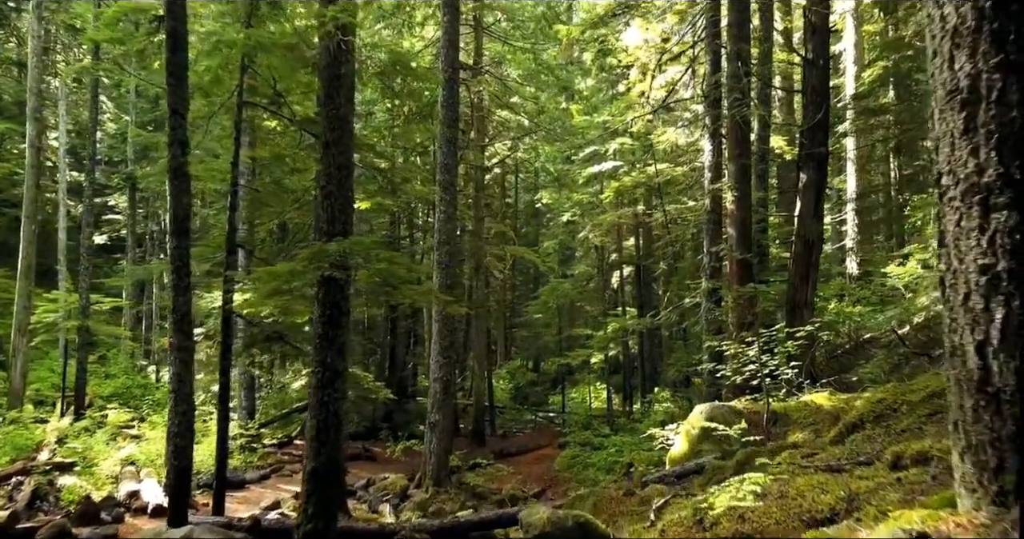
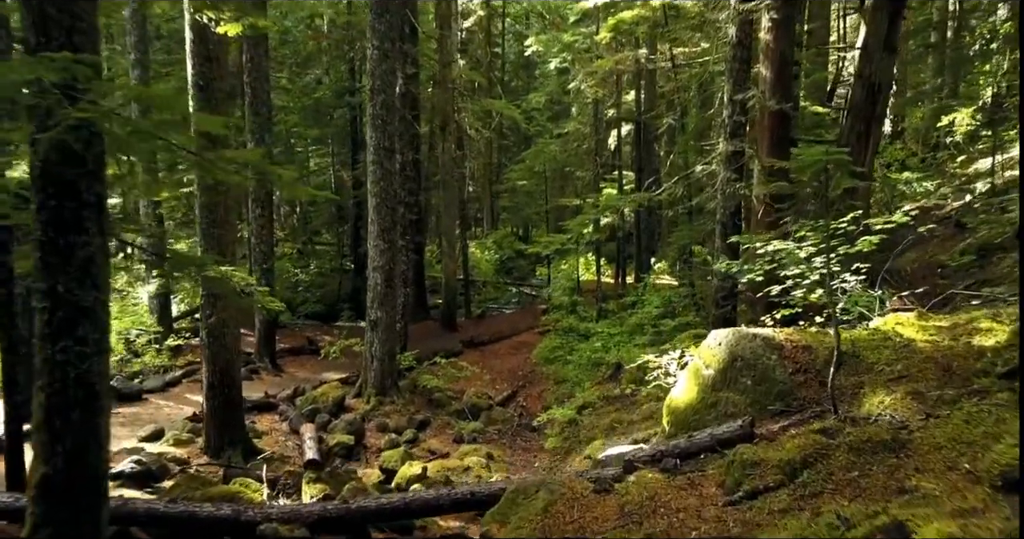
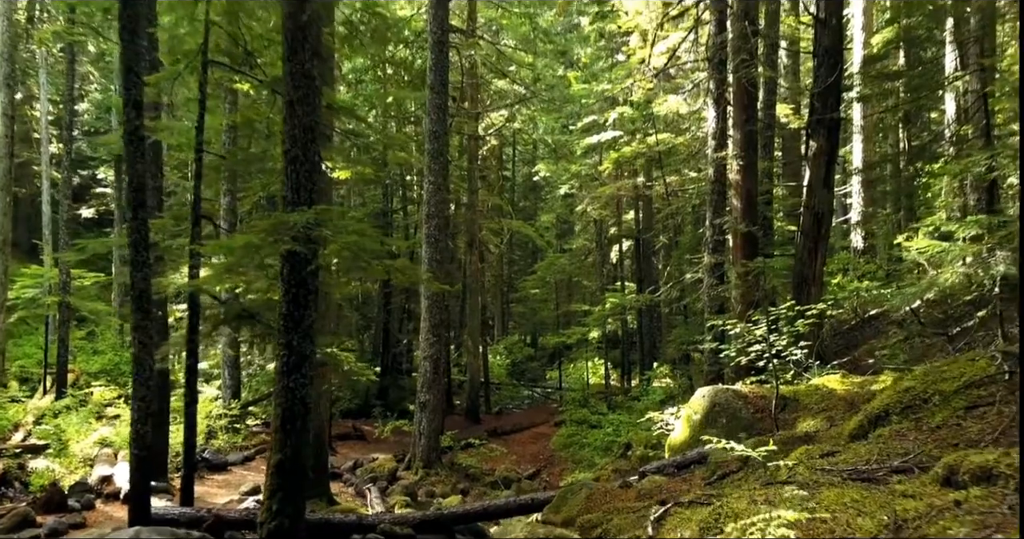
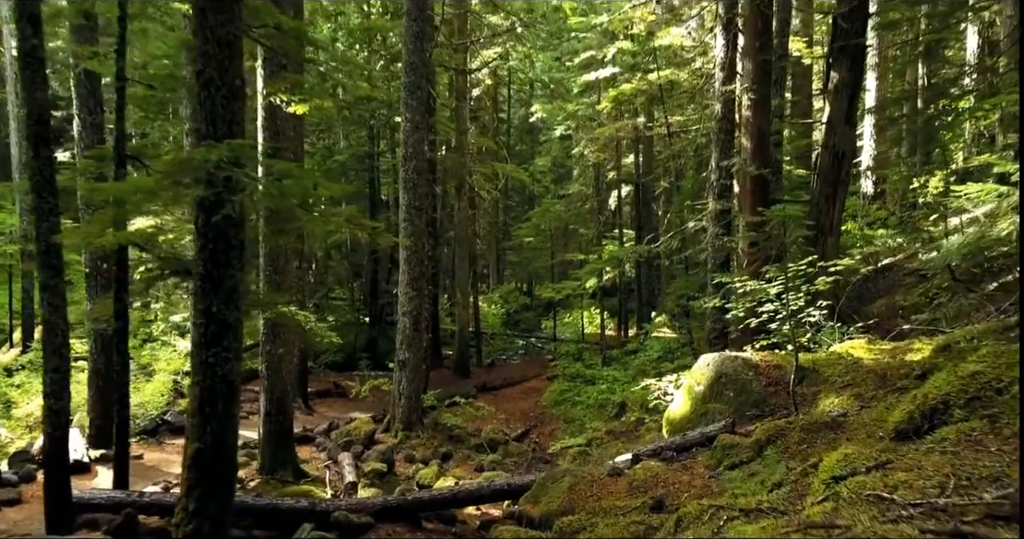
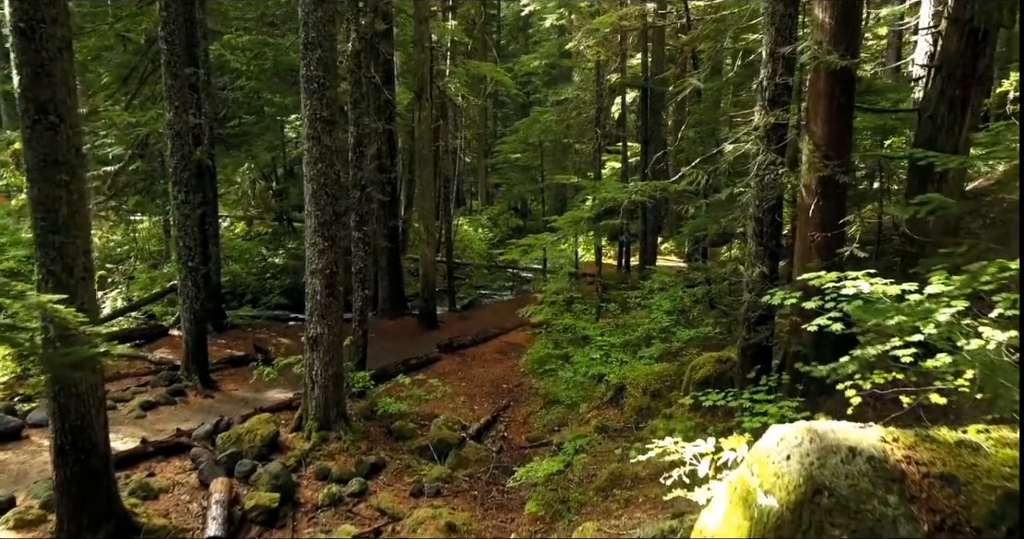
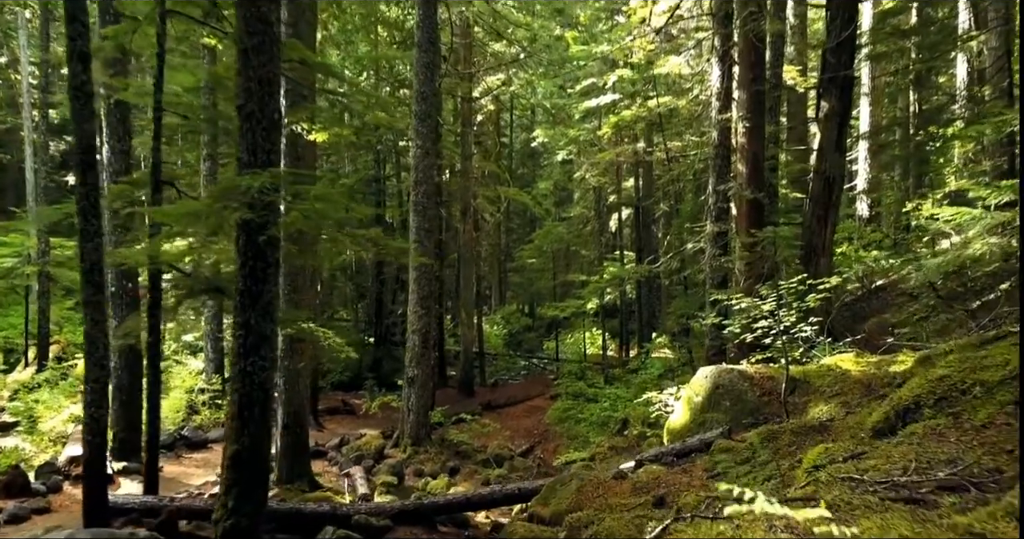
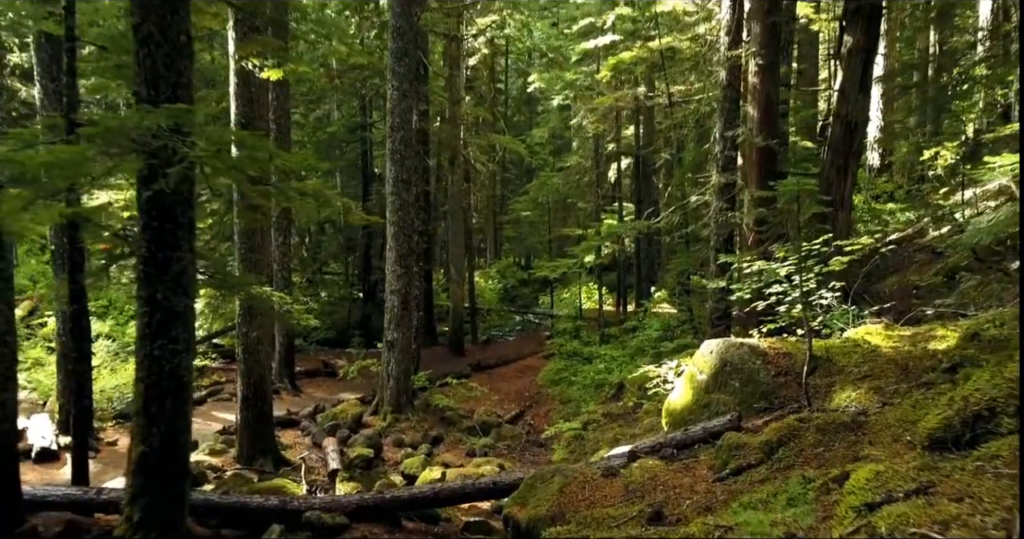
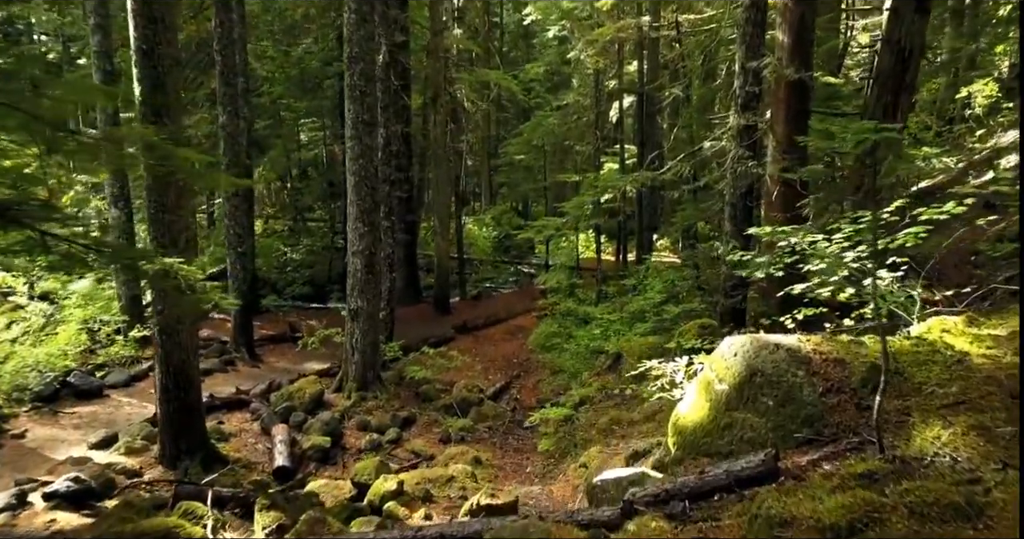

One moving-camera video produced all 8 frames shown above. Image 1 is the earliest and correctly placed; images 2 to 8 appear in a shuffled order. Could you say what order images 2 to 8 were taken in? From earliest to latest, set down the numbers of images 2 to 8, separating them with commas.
3, 6, 4, 7, 2, 8, 5
